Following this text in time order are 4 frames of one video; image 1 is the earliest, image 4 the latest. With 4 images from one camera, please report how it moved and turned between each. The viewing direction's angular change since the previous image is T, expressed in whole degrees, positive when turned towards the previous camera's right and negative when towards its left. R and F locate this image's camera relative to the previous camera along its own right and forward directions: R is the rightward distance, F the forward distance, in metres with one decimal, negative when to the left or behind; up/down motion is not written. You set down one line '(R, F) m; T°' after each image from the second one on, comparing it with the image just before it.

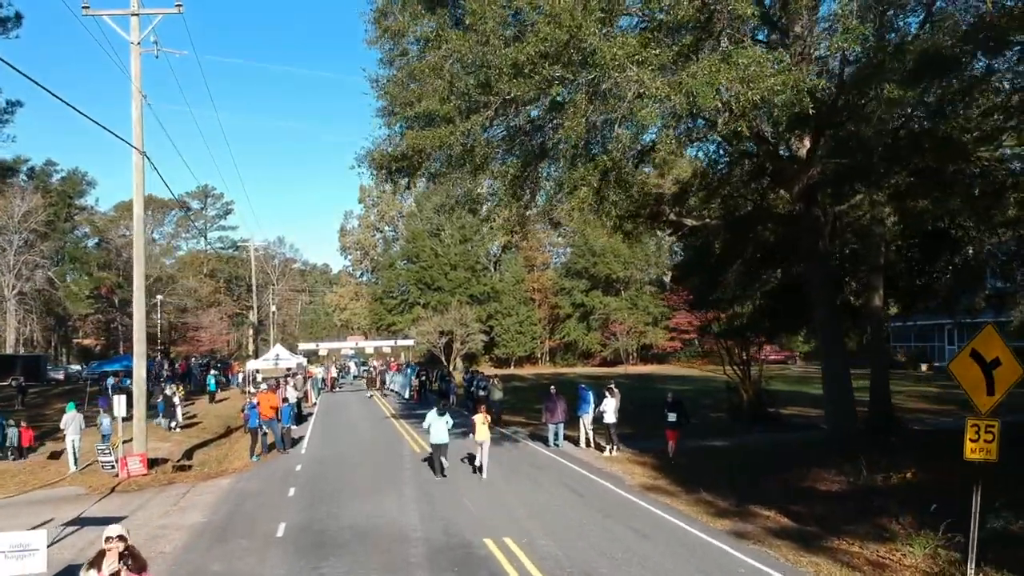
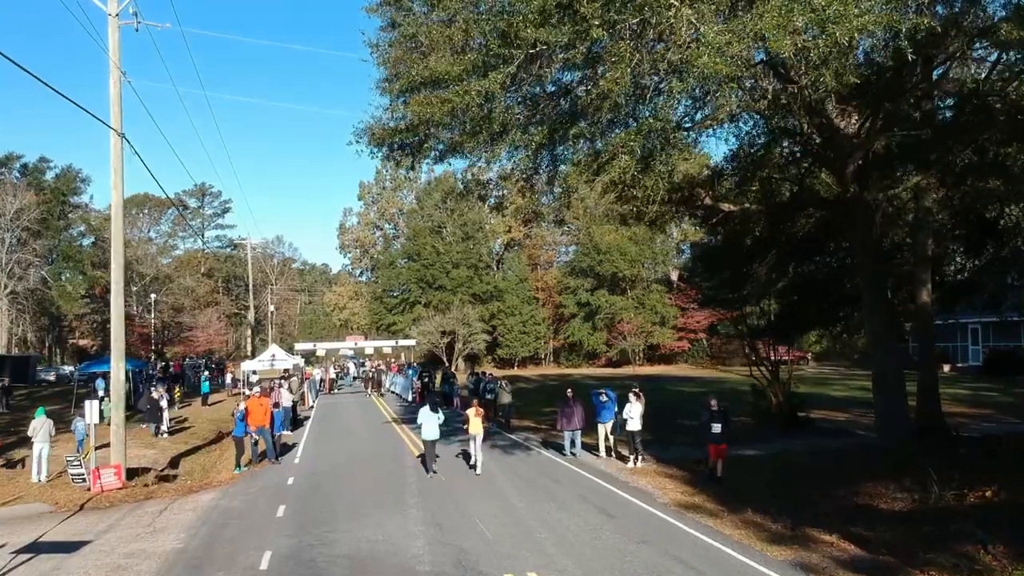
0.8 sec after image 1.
(-0.3, +1.7) m; 0°
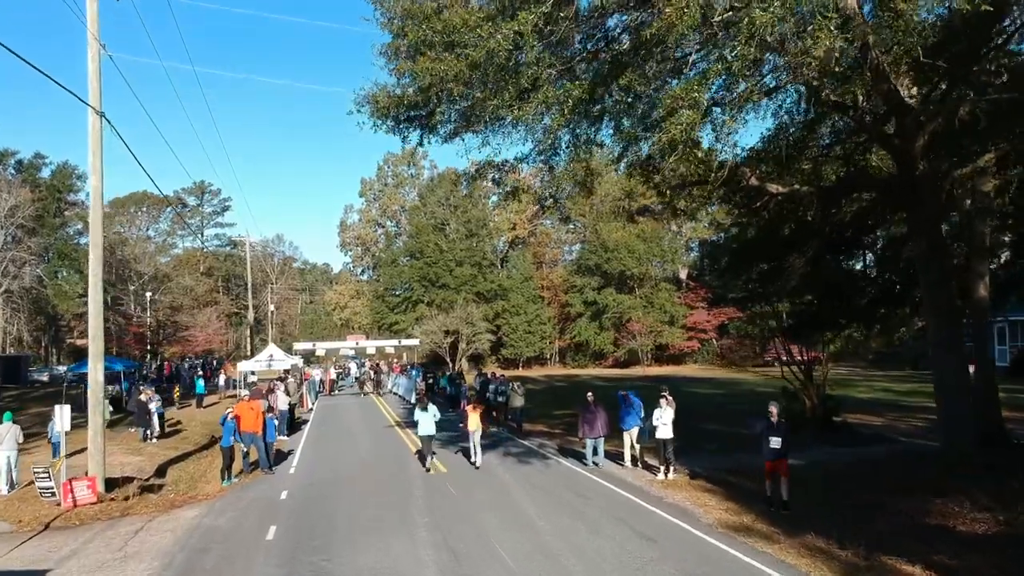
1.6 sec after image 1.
(-0.3, +1.6) m; 0°
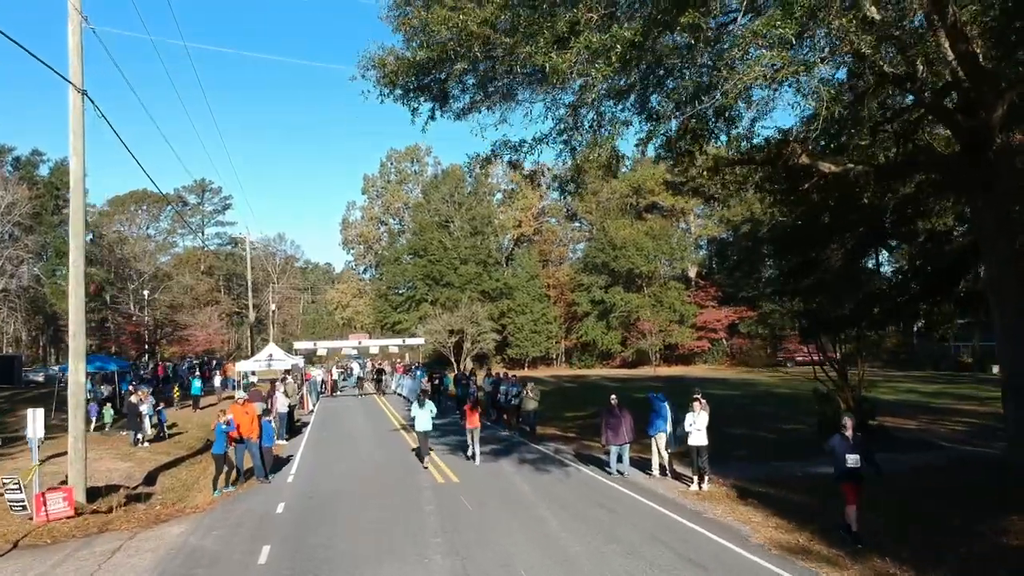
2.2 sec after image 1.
(-0.3, +1.4) m; 0°
